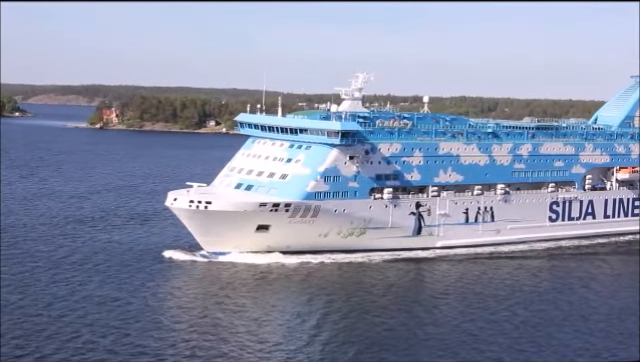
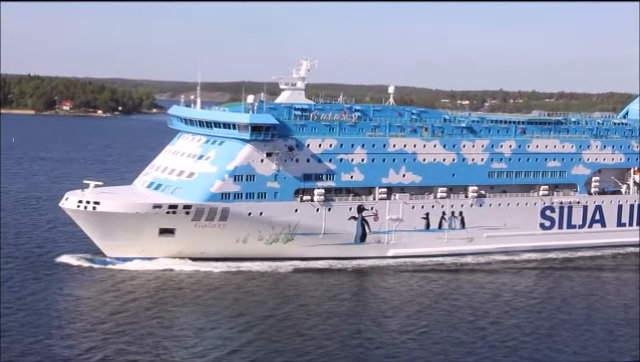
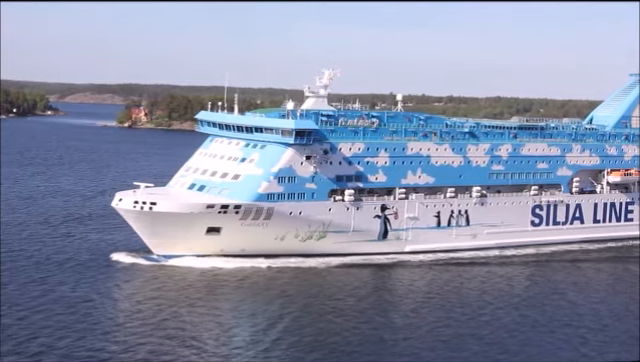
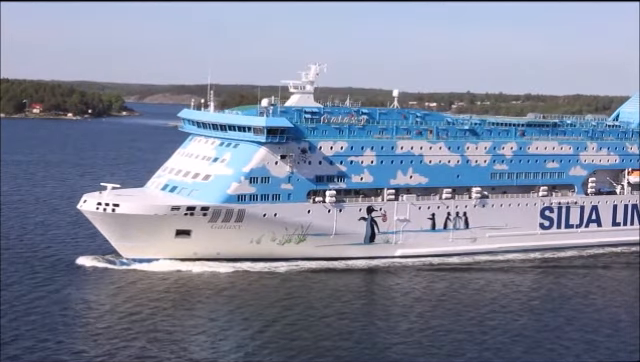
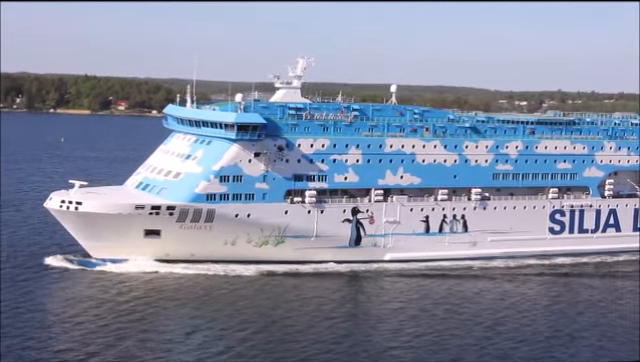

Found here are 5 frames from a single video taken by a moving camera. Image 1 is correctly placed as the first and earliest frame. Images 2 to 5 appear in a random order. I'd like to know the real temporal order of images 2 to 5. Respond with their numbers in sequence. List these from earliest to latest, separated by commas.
3, 4, 2, 5
